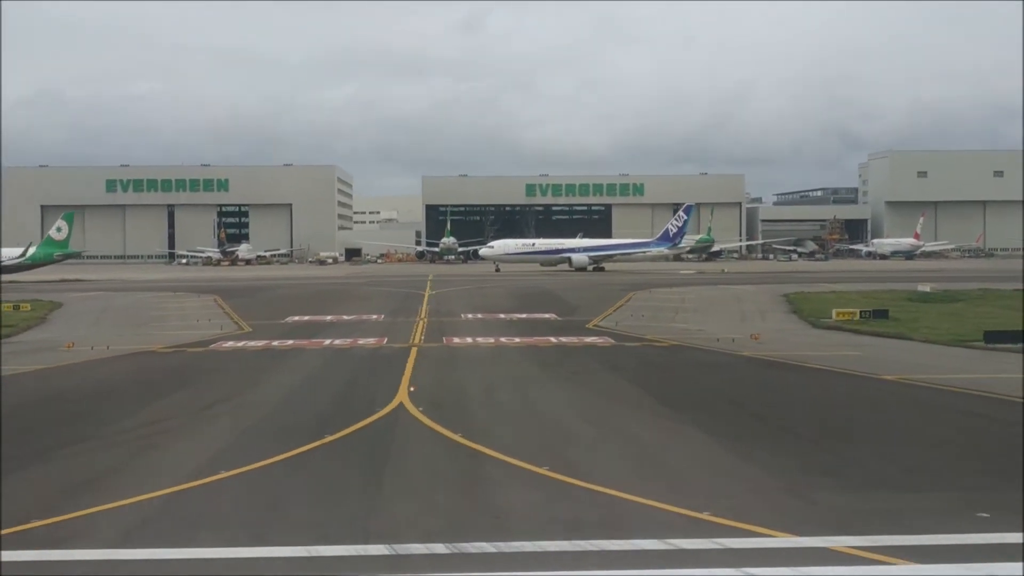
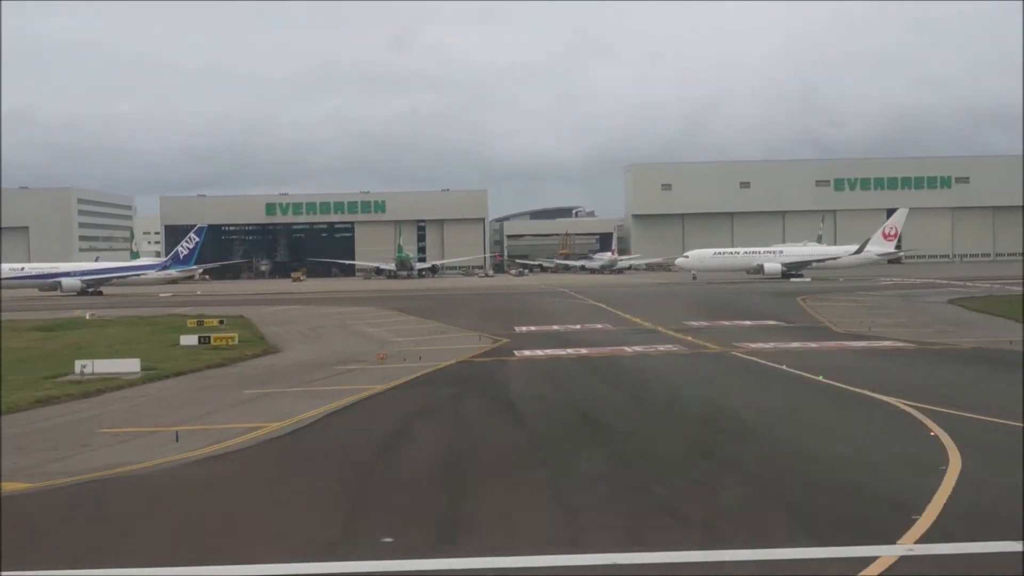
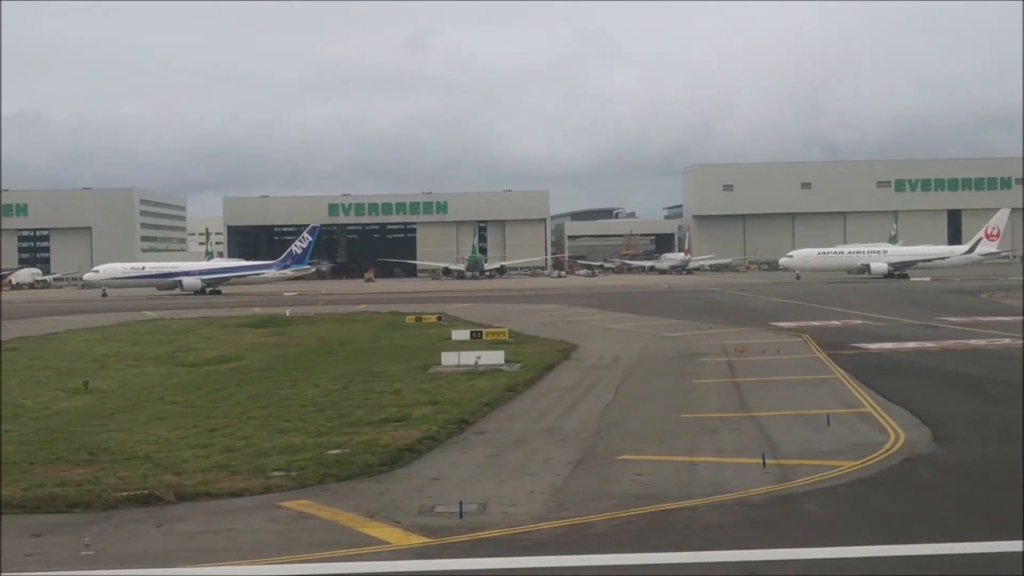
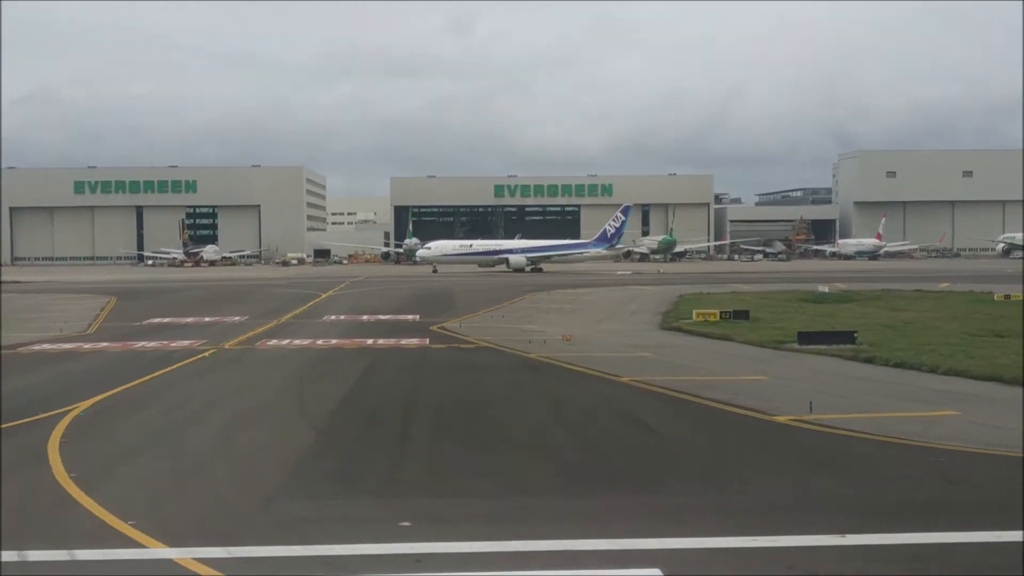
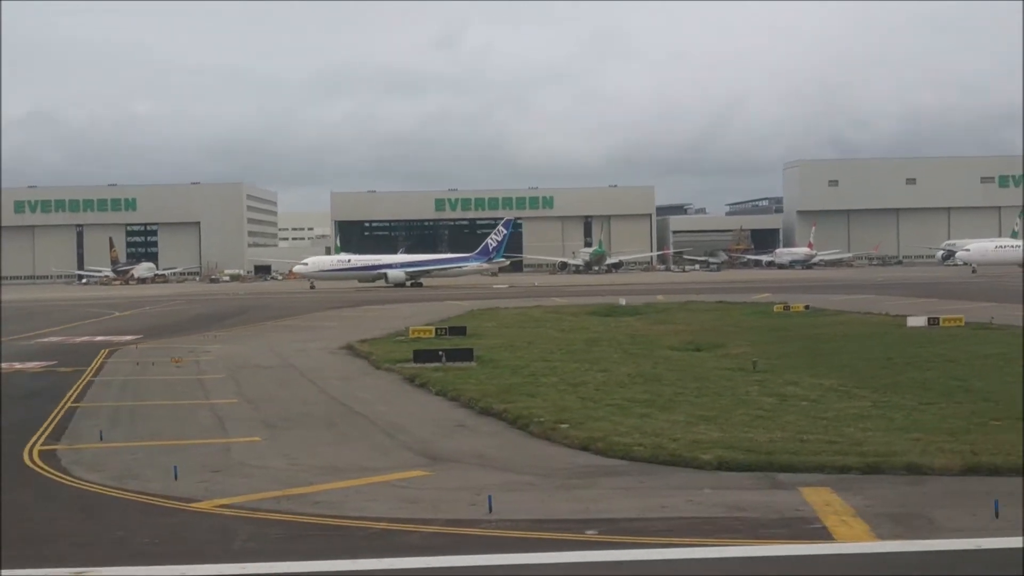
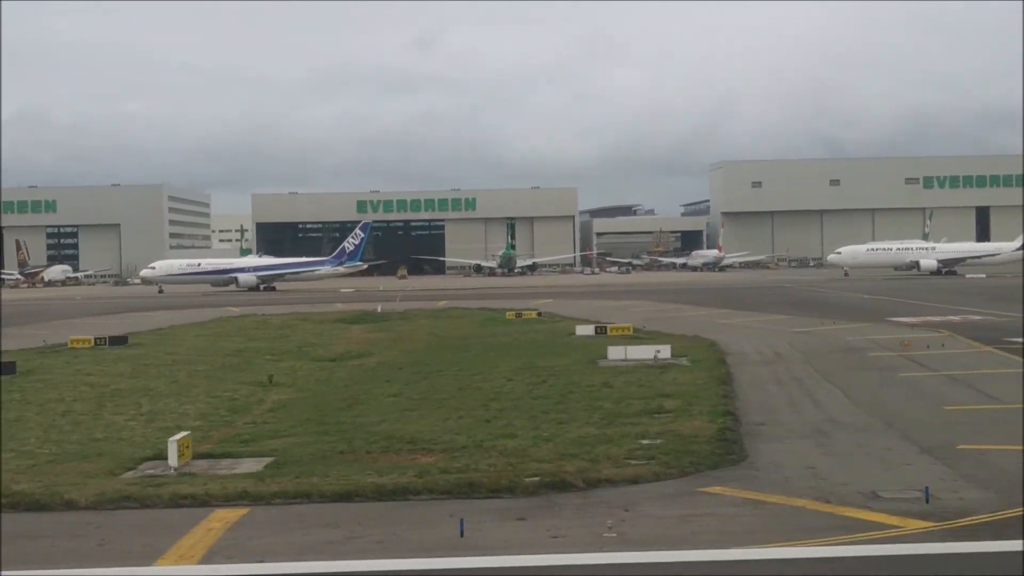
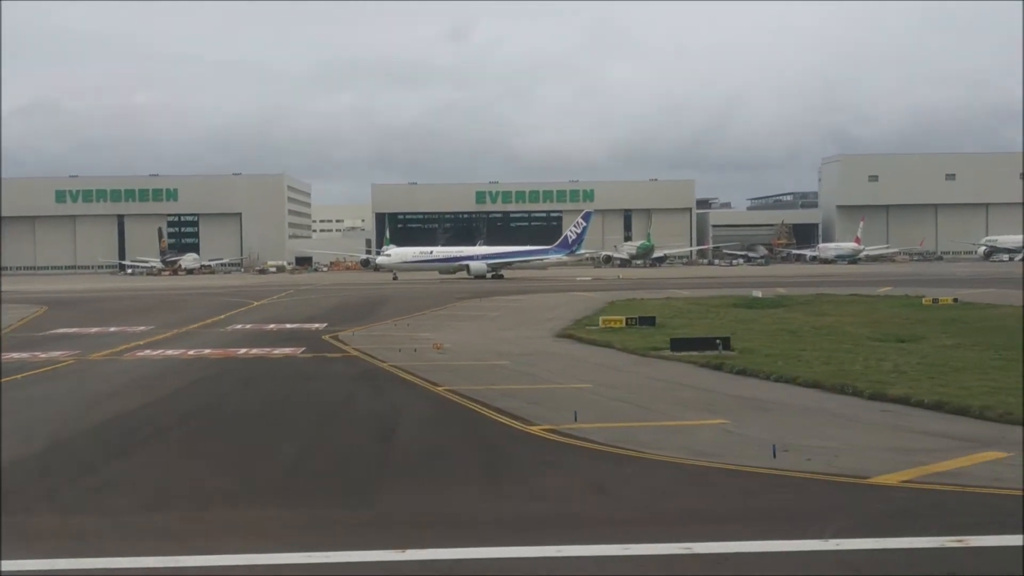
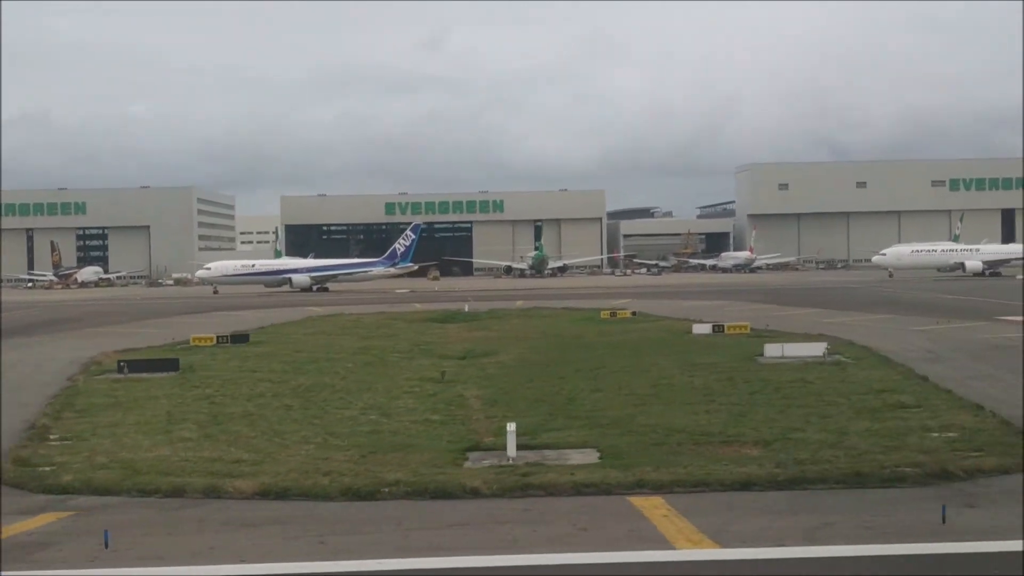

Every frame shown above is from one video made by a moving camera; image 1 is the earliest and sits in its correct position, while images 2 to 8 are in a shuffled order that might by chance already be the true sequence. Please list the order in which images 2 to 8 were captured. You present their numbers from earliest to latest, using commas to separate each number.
4, 7, 5, 8, 6, 3, 2
